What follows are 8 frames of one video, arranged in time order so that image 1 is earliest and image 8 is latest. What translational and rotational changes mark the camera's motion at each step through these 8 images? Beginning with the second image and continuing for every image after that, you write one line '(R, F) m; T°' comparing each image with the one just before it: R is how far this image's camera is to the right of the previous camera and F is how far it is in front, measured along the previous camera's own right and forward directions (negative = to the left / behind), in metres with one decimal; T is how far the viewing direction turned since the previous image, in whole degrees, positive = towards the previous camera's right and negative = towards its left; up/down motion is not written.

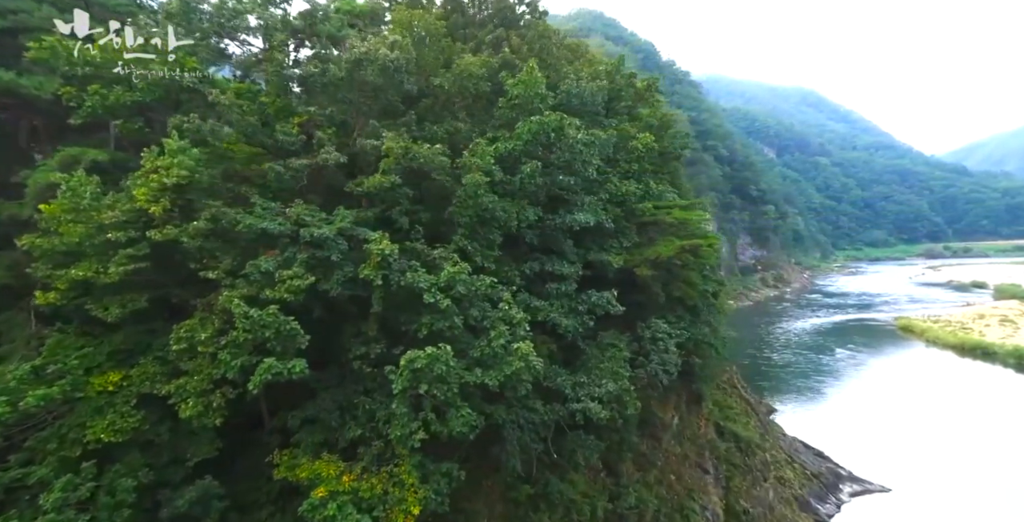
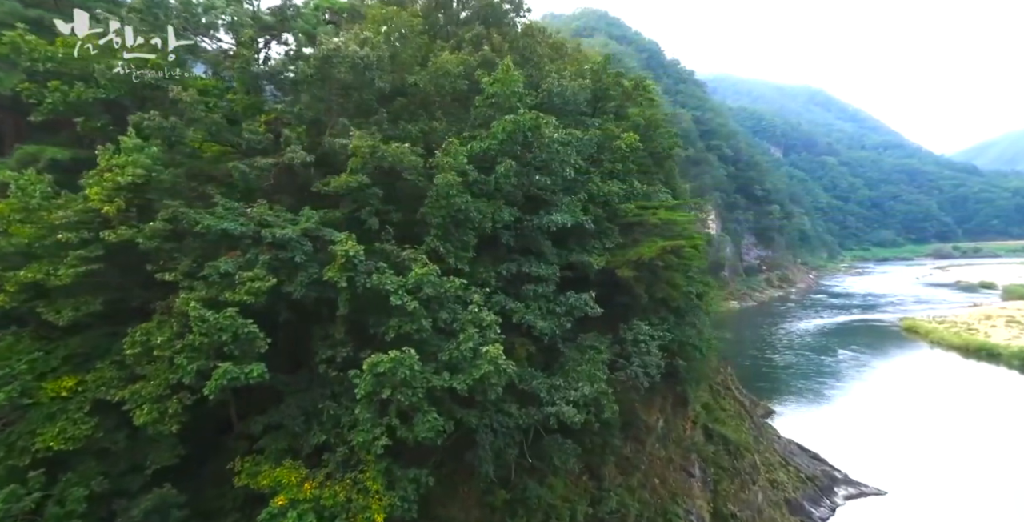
(+0.3, +0.1) m; 0°
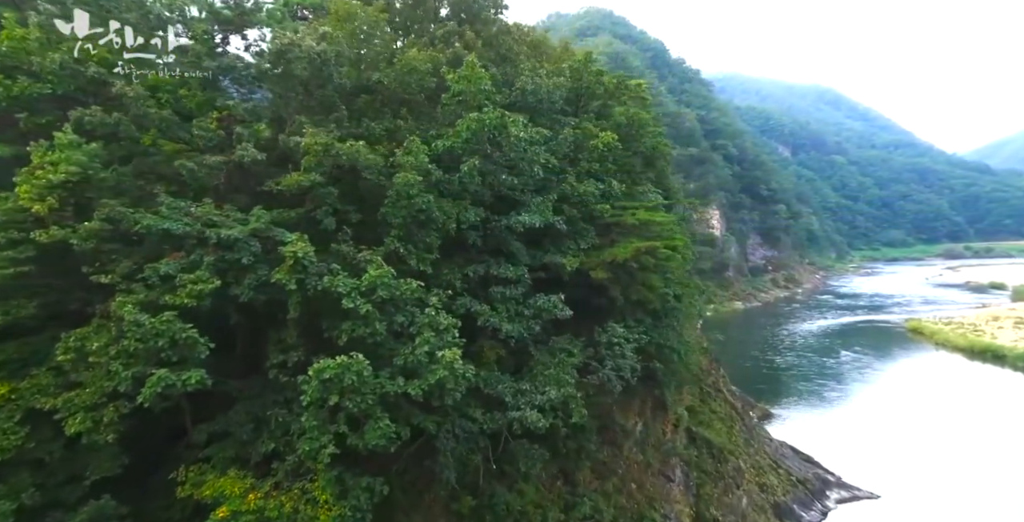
(+0.4, +0.2) m; +1°
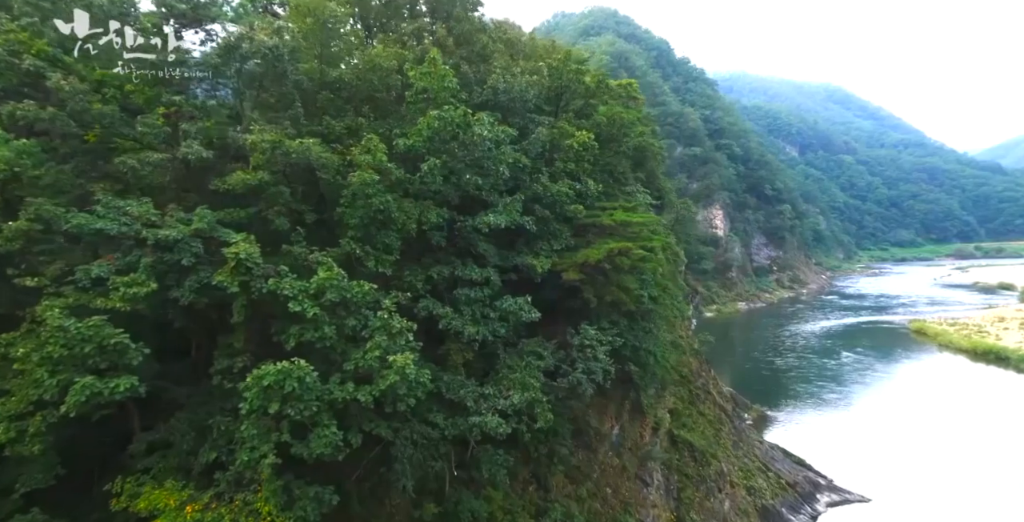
(+0.4, +0.2) m; +1°
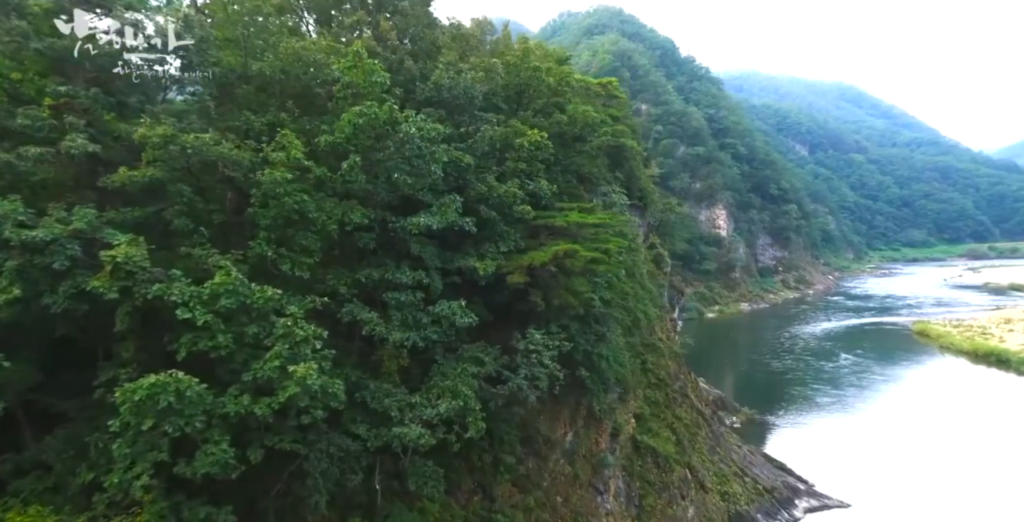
(+0.7, +0.3) m; +1°
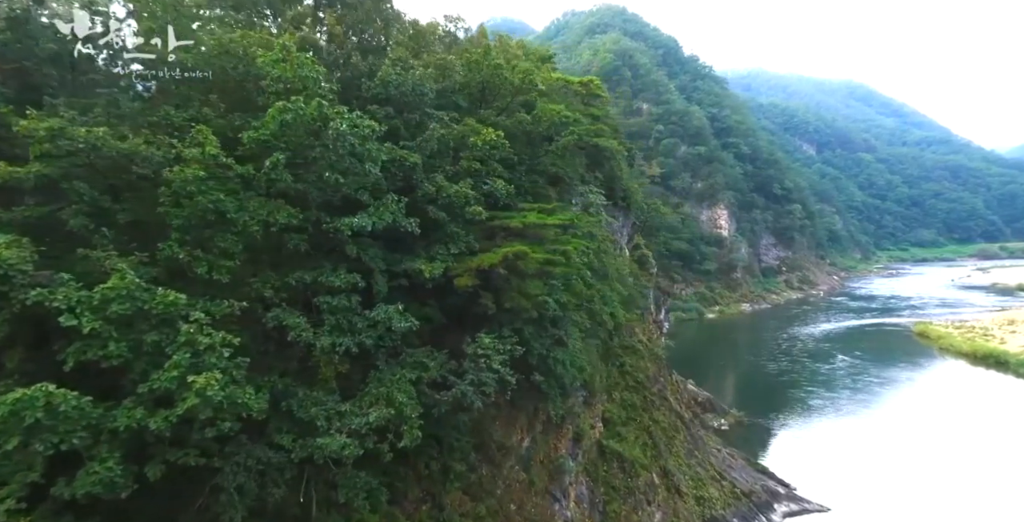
(+0.7, +0.3) m; +1°
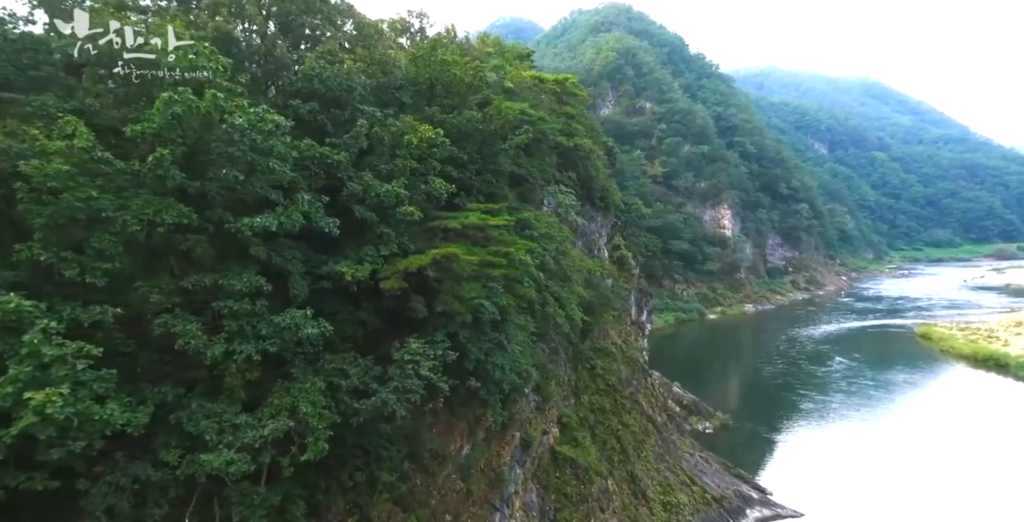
(+1.0, +0.4) m; +1°
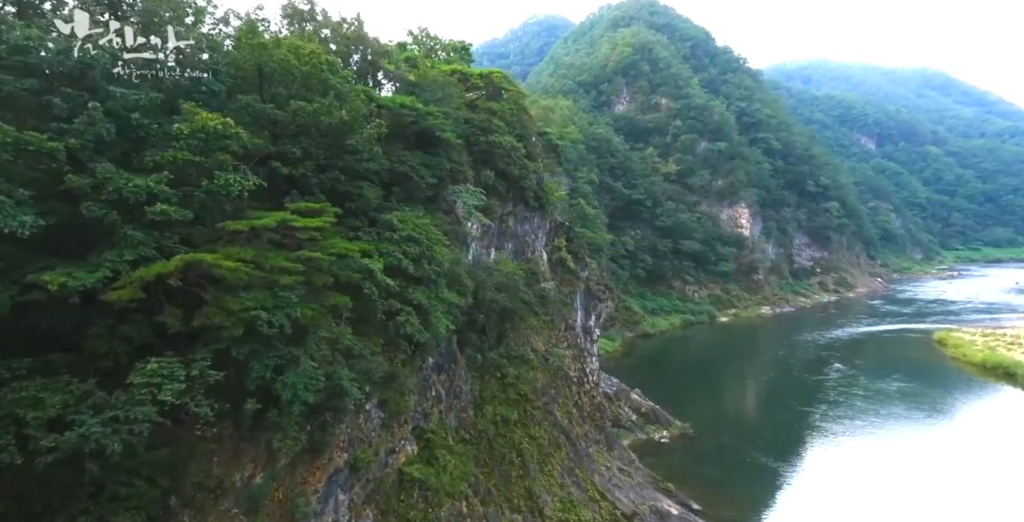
(+3.0, +1.1) m; +3°
